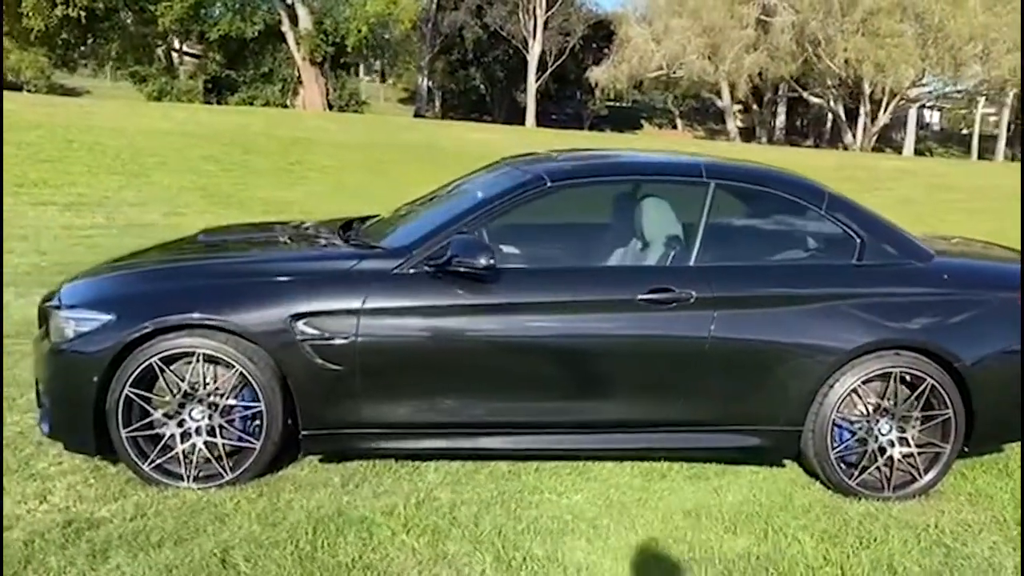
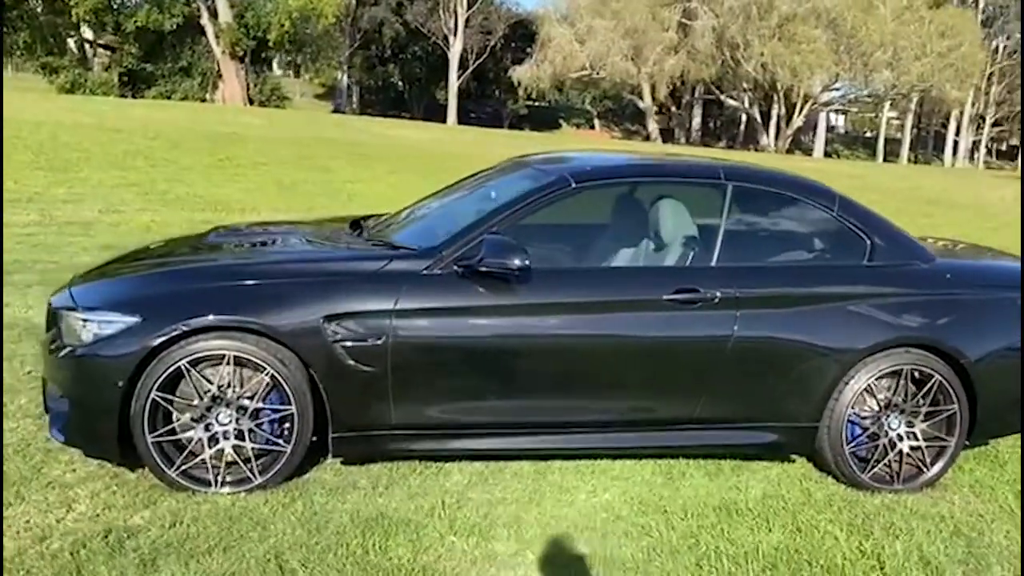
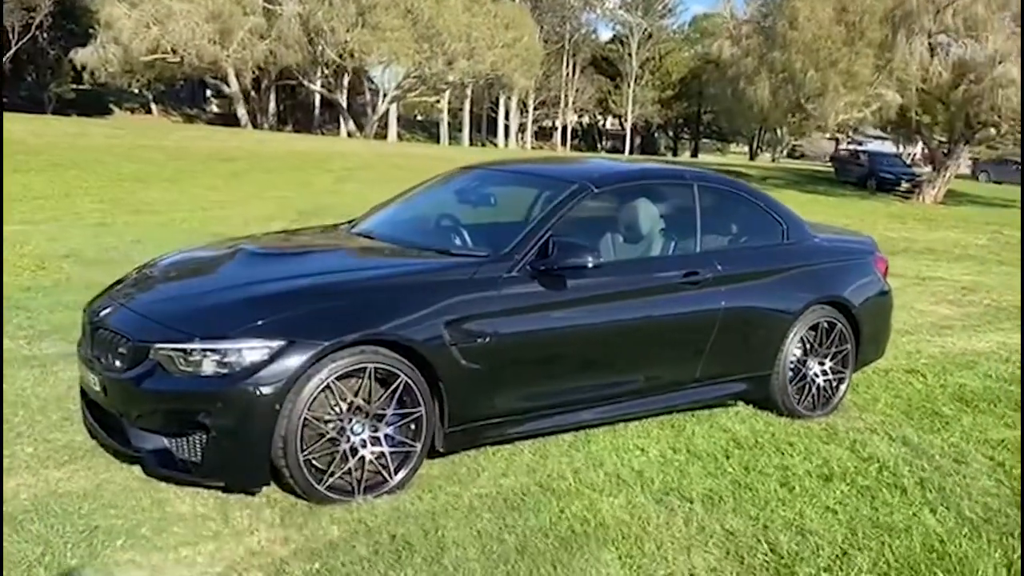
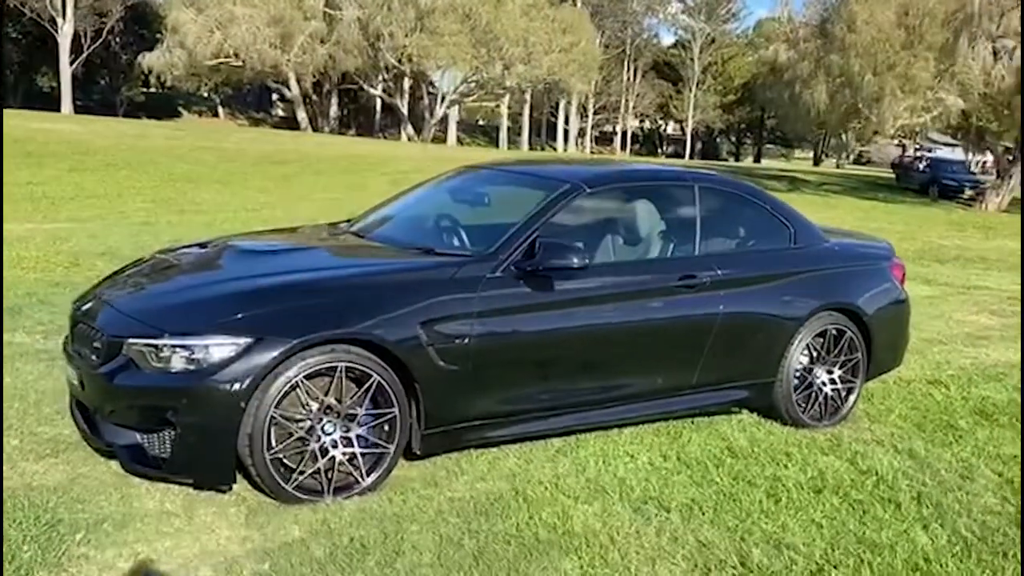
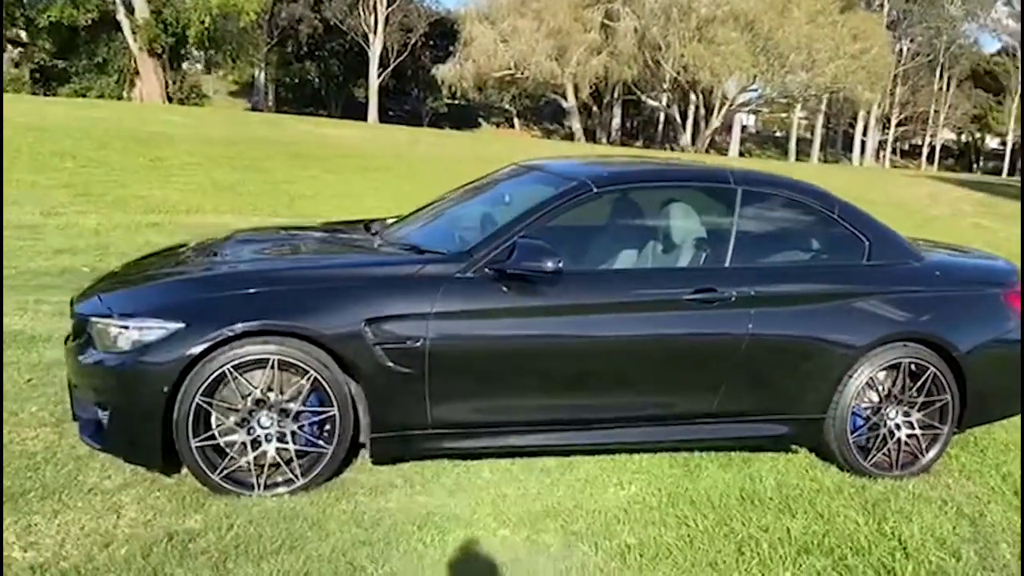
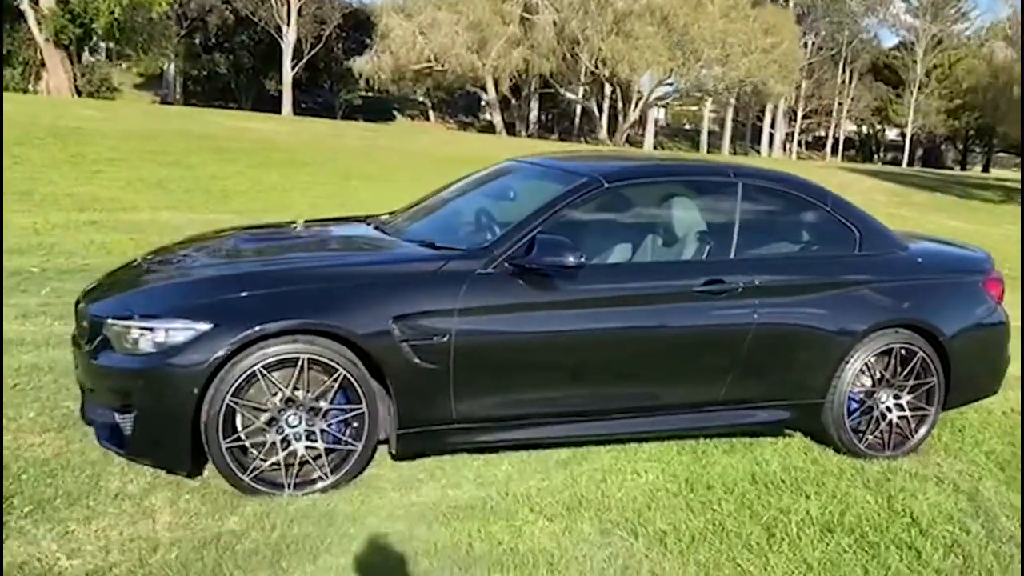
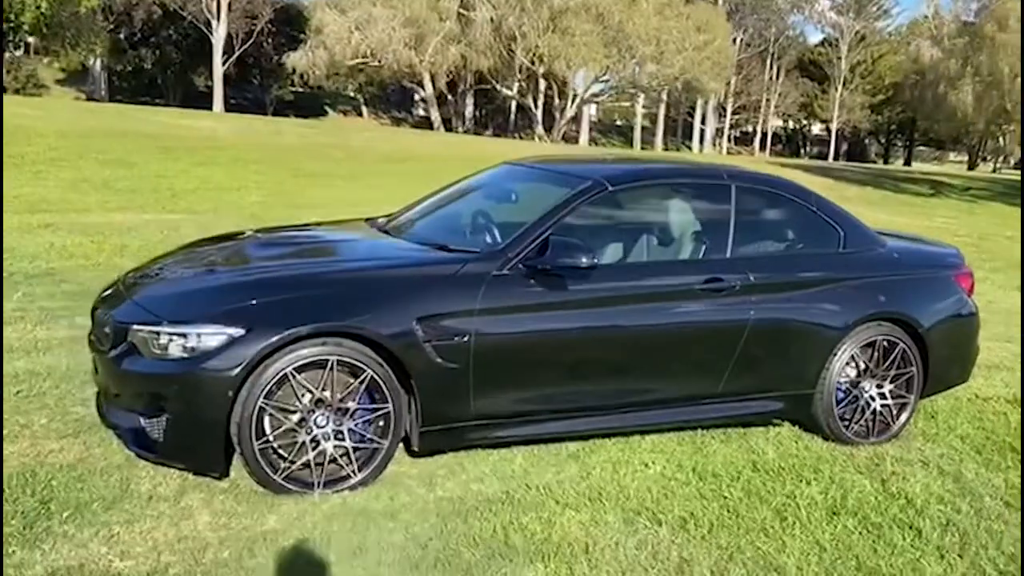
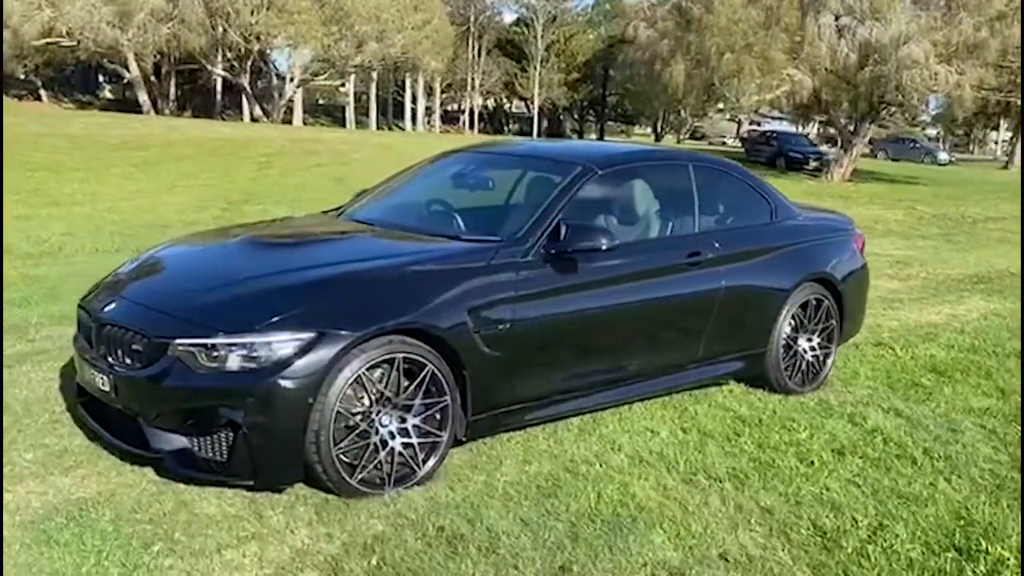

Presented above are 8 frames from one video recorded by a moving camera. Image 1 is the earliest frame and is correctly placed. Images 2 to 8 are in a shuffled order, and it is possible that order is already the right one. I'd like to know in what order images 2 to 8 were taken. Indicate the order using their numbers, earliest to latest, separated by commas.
2, 5, 6, 7, 4, 3, 8
